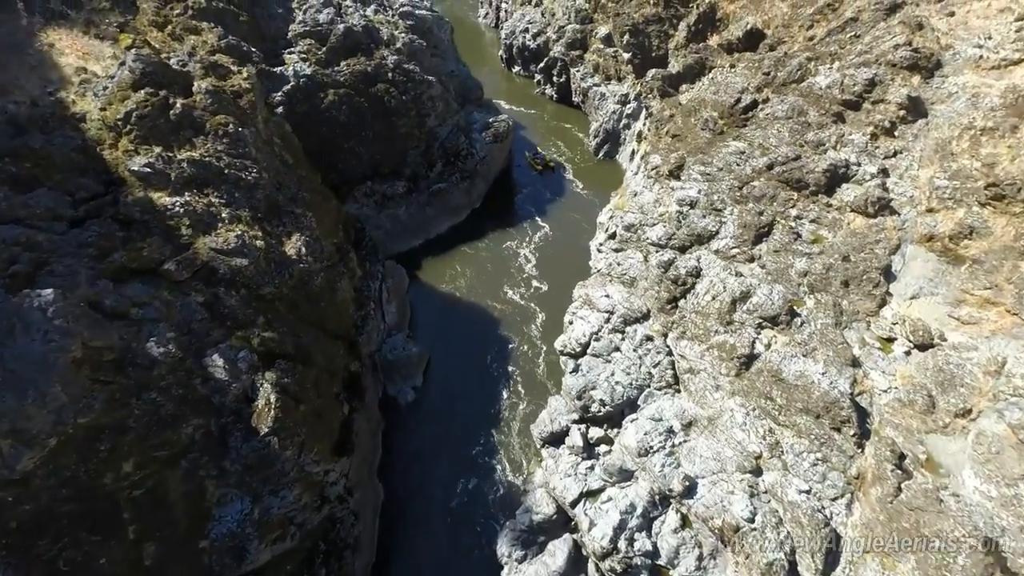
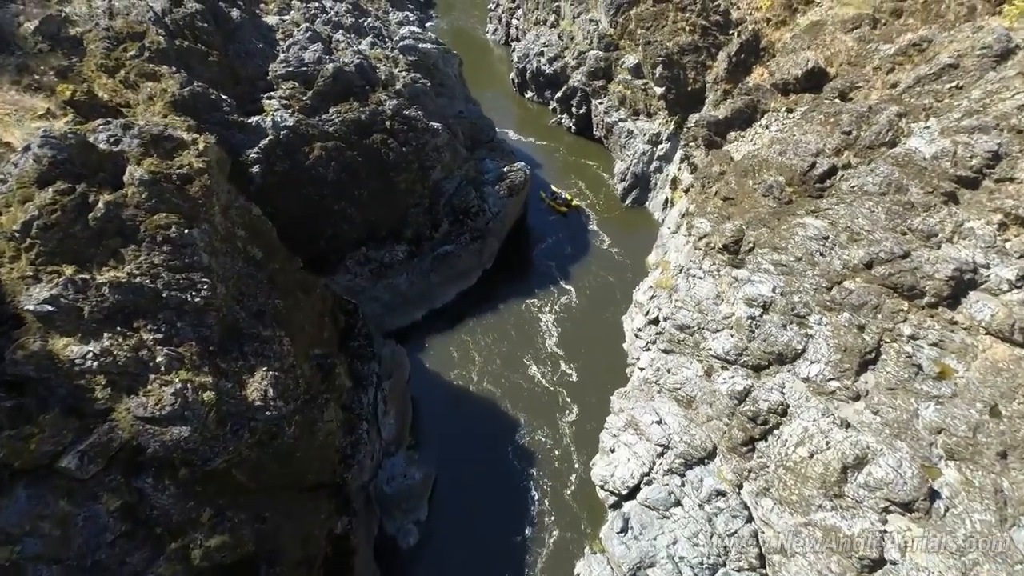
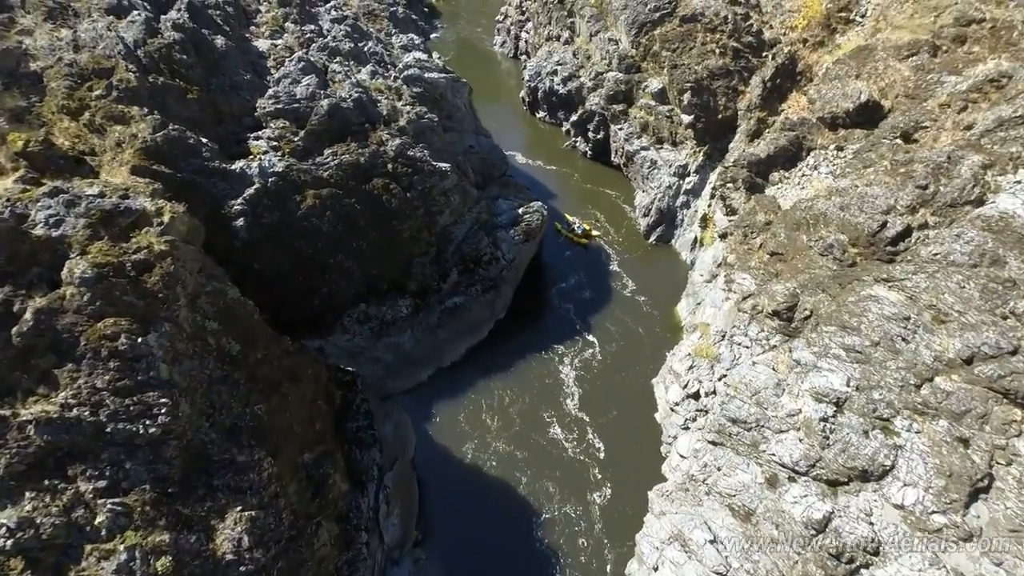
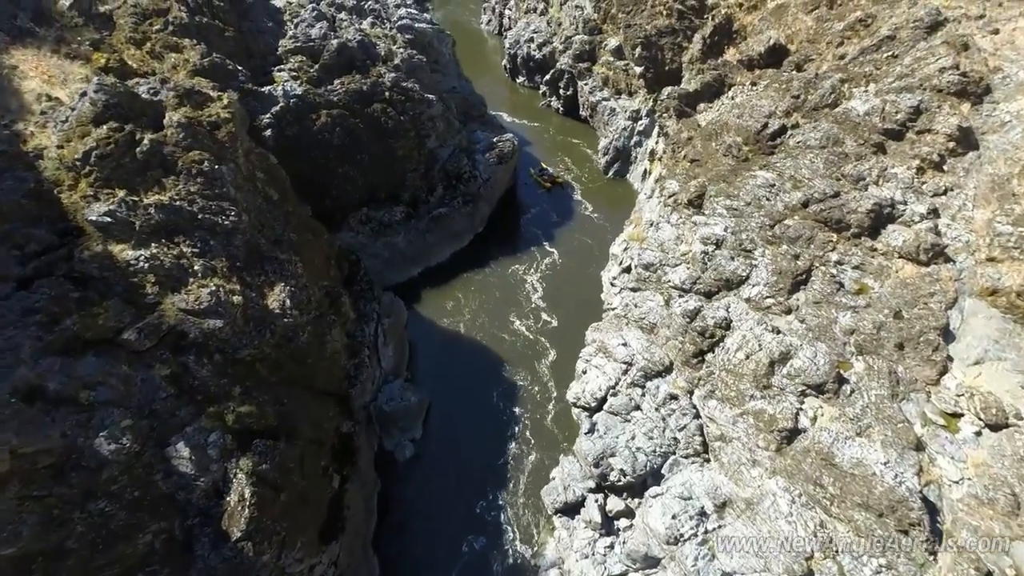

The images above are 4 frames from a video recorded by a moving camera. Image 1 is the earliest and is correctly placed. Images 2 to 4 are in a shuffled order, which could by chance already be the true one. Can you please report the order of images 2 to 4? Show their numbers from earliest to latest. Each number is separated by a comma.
4, 2, 3
